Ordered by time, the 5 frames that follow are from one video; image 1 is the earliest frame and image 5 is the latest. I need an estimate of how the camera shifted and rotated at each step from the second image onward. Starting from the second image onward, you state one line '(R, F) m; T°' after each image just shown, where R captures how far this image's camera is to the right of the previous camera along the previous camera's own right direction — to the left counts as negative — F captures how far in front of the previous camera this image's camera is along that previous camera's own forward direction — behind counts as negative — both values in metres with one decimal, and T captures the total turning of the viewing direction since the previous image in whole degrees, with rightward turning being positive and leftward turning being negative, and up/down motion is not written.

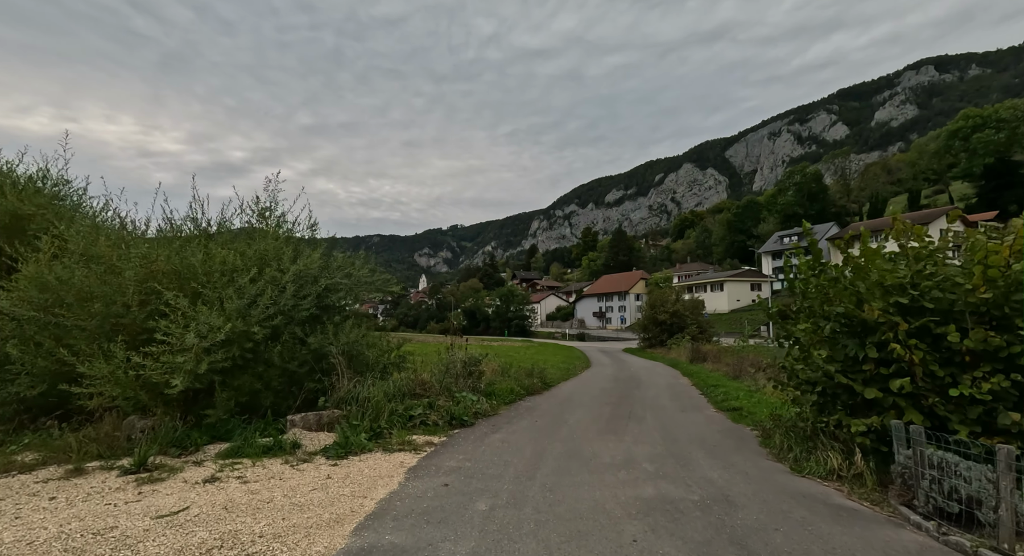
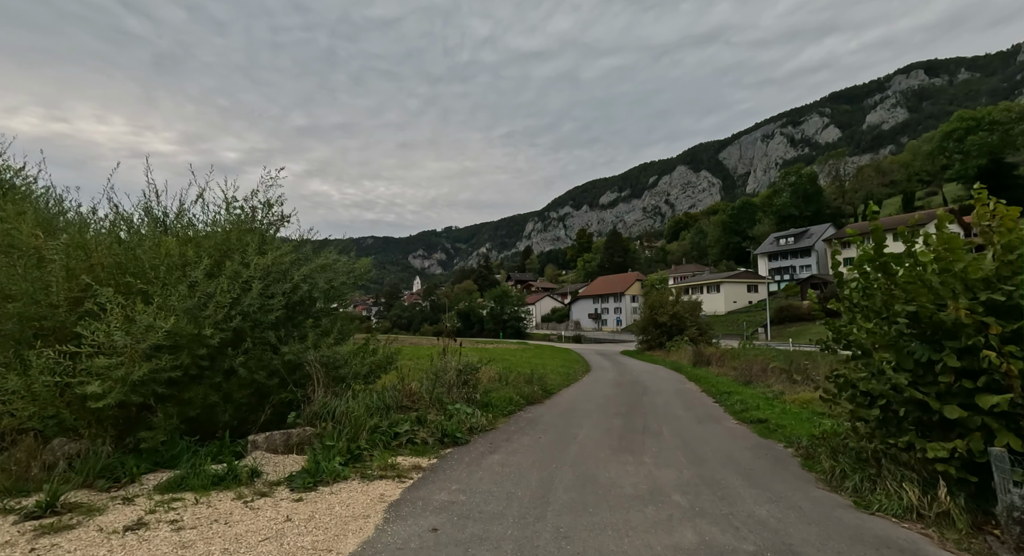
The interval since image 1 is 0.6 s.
(-0.1, +1.1) m; +1°
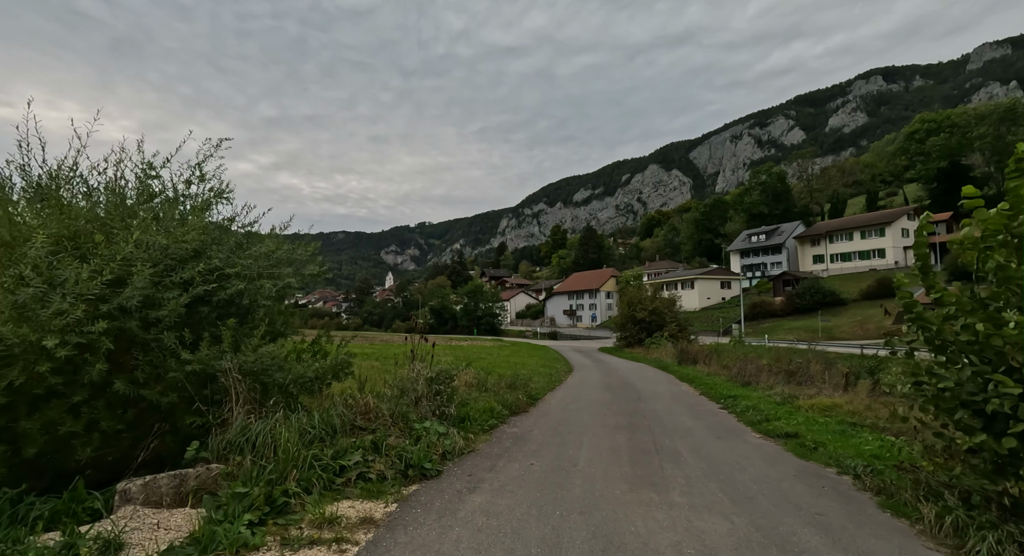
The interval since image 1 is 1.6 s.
(-0.1, +1.8) m; +3°
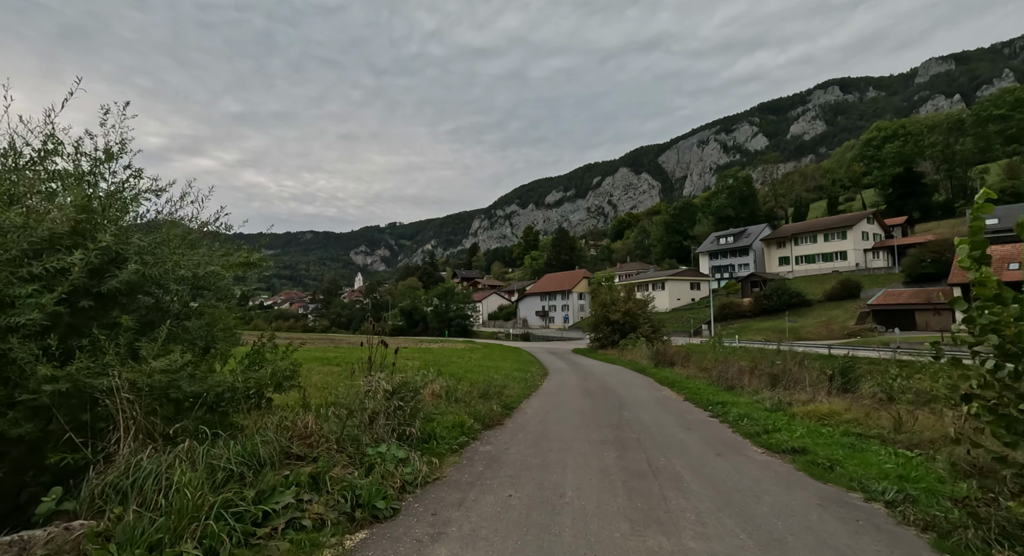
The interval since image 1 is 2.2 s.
(0.0, +1.1) m; +3°
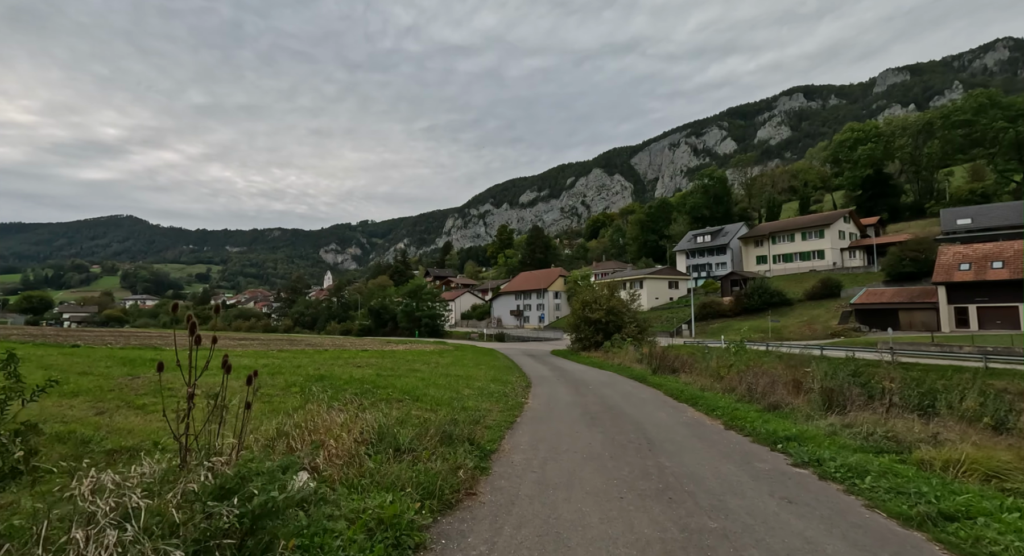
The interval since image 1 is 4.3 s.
(-0.1, +3.9) m; +3°
